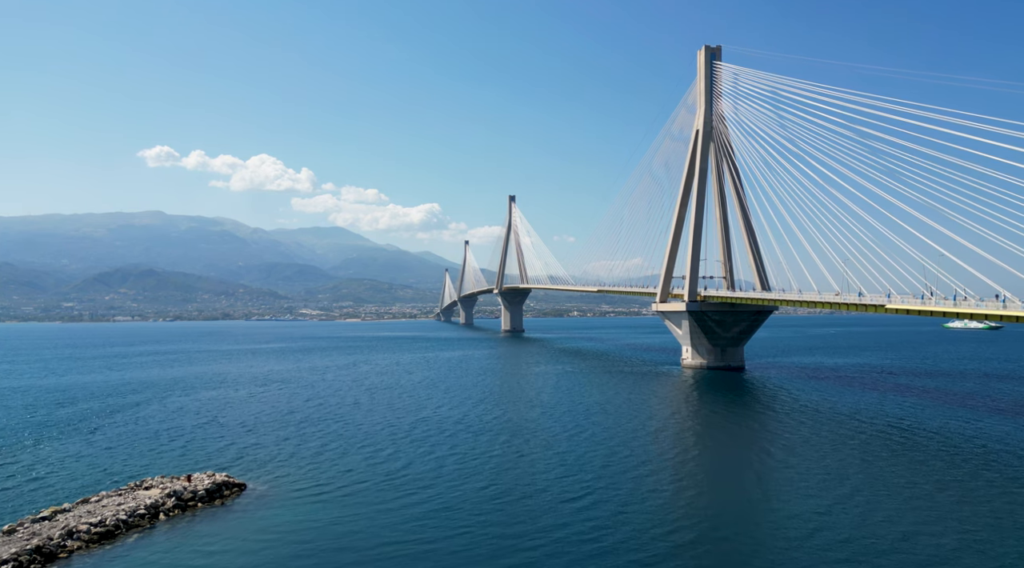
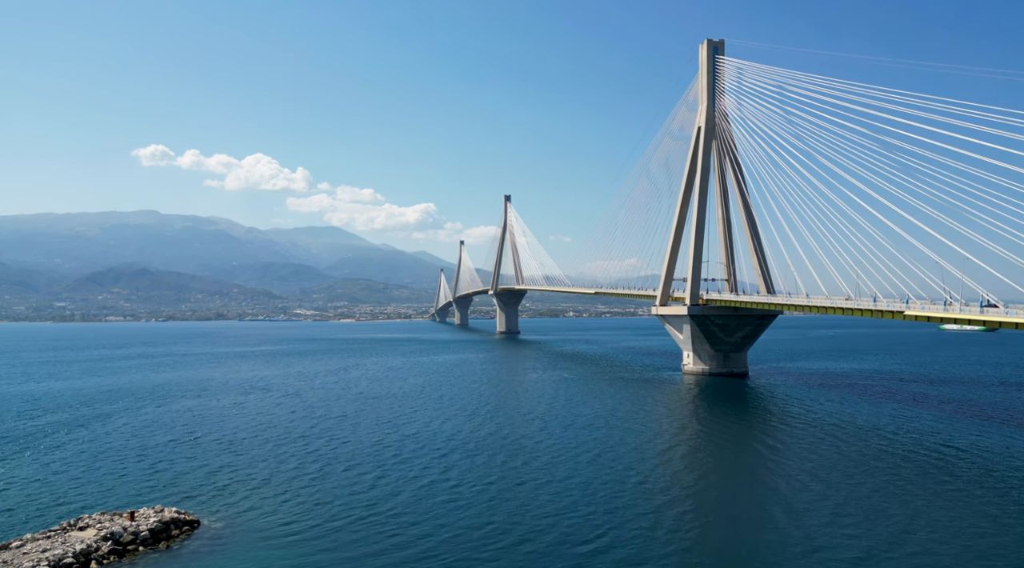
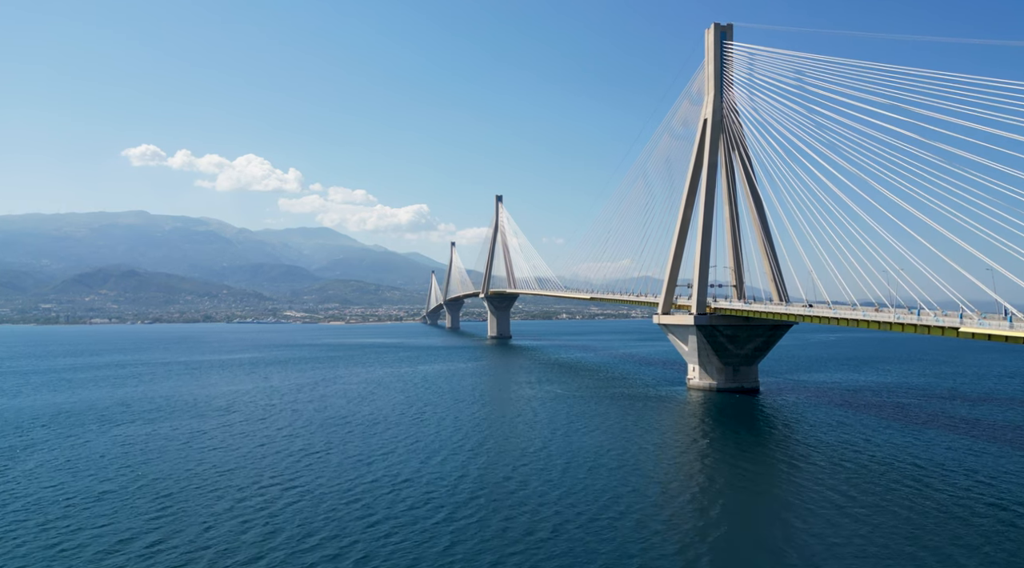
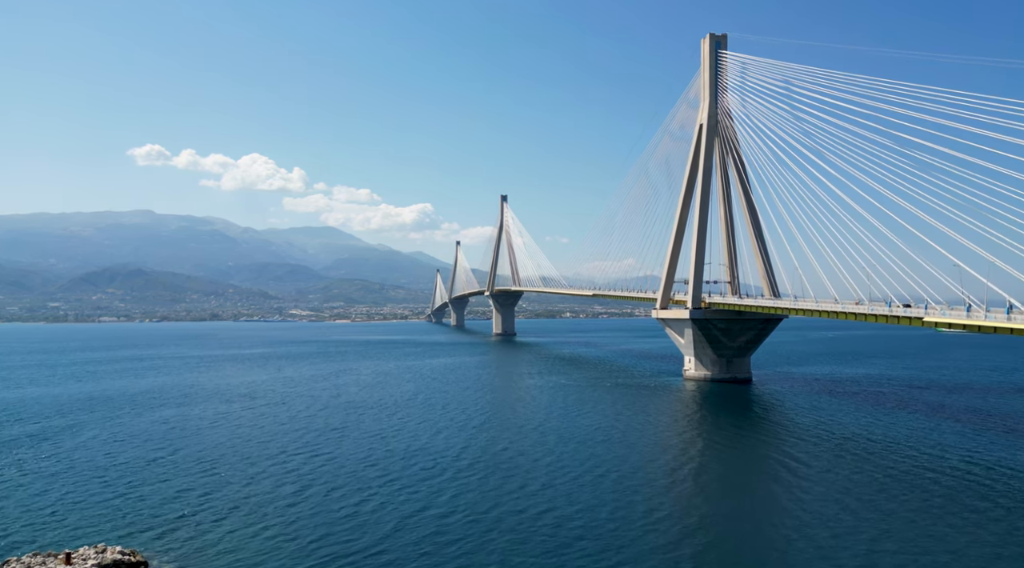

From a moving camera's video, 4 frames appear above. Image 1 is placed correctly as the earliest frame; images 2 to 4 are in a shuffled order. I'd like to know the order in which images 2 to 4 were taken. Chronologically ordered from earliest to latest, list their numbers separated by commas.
2, 4, 3
